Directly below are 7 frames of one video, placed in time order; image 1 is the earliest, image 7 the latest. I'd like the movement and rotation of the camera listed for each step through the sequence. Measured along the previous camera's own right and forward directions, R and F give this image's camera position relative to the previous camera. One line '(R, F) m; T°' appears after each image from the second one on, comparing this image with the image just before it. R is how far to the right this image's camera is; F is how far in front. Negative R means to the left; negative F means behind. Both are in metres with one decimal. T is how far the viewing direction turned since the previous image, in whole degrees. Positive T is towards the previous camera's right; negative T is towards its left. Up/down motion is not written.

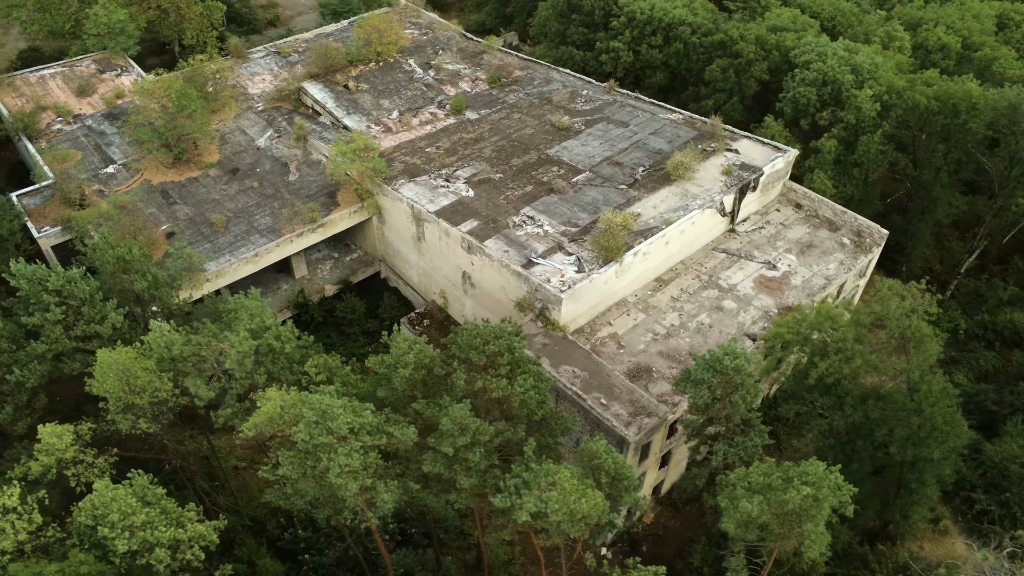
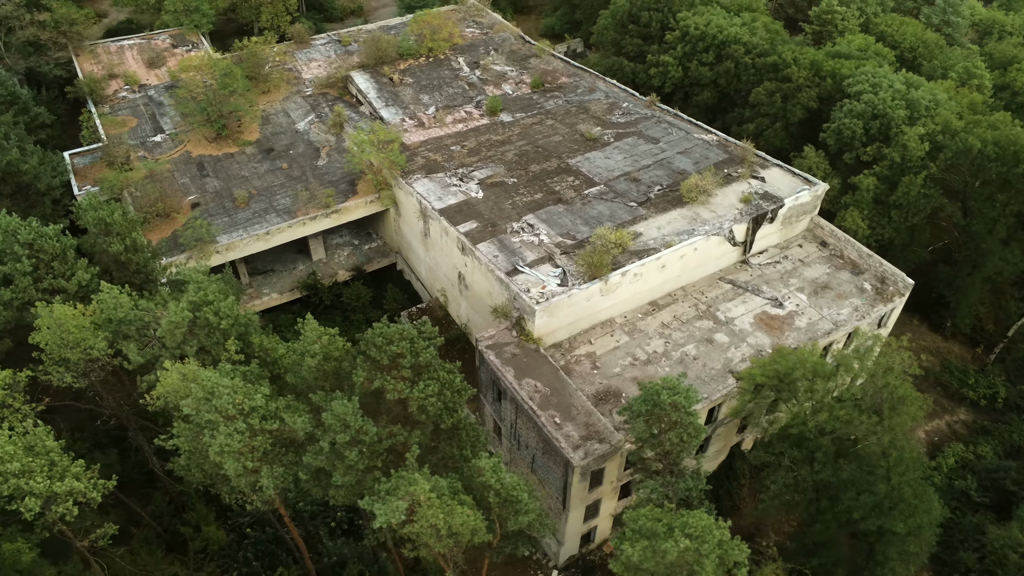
(+3.1, +0.5) m; -7°
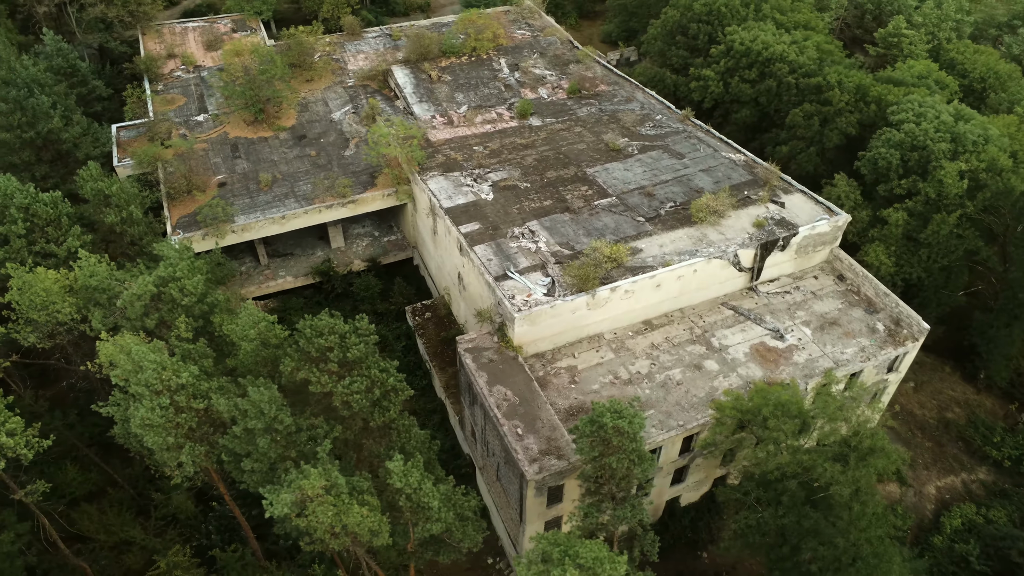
(+2.4, +0.3) m; -6°
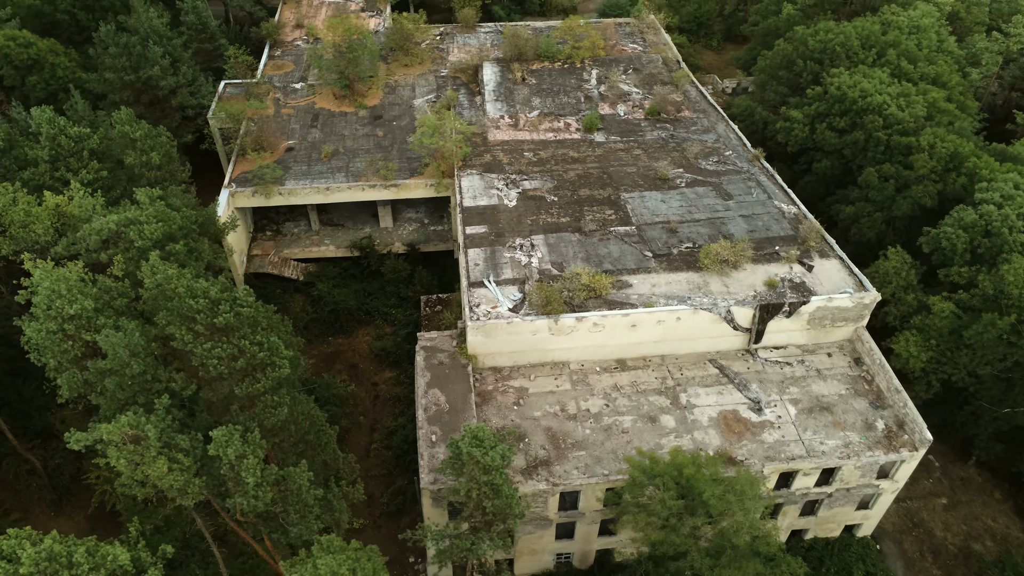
(+5.2, +0.9) m; -13°
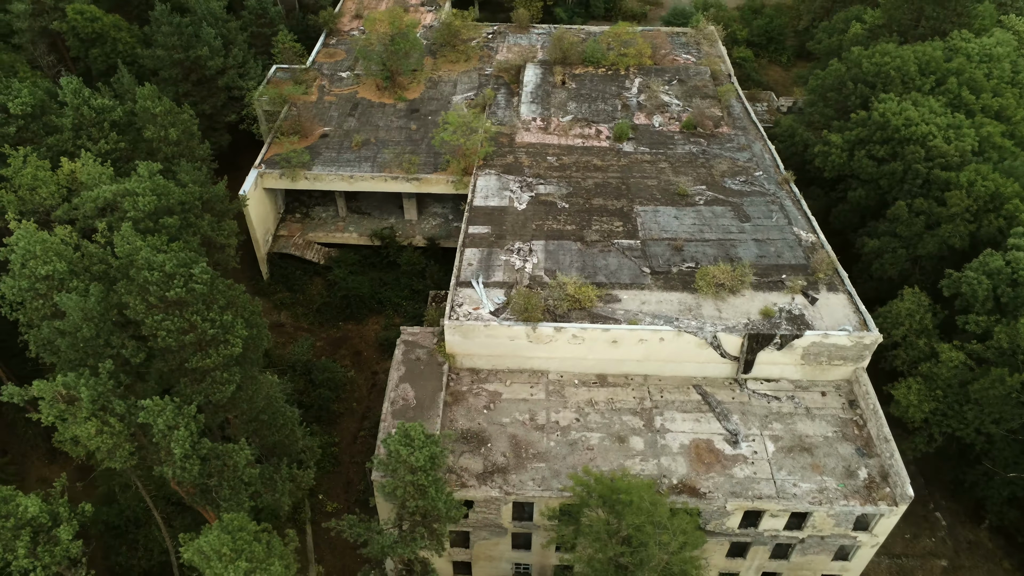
(+2.5, +0.3) m; -6°
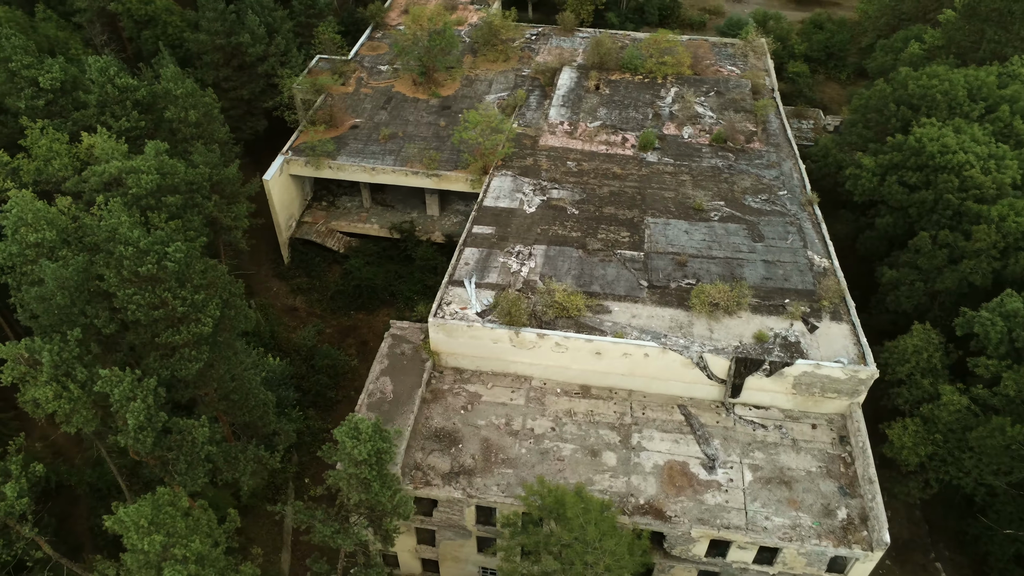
(+2.0, +0.2) m; -5°
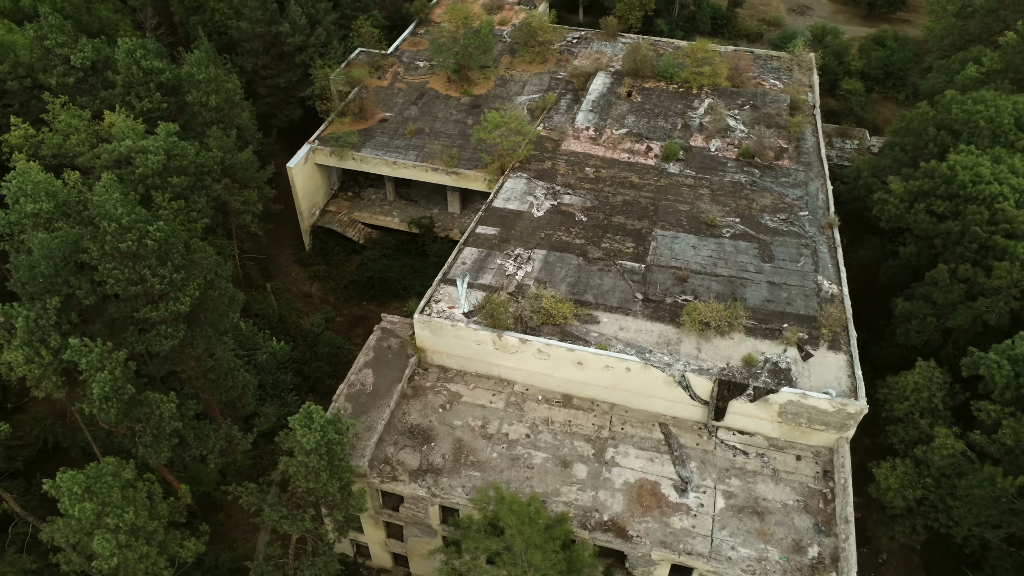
(+1.9, +0.2) m; -5°
